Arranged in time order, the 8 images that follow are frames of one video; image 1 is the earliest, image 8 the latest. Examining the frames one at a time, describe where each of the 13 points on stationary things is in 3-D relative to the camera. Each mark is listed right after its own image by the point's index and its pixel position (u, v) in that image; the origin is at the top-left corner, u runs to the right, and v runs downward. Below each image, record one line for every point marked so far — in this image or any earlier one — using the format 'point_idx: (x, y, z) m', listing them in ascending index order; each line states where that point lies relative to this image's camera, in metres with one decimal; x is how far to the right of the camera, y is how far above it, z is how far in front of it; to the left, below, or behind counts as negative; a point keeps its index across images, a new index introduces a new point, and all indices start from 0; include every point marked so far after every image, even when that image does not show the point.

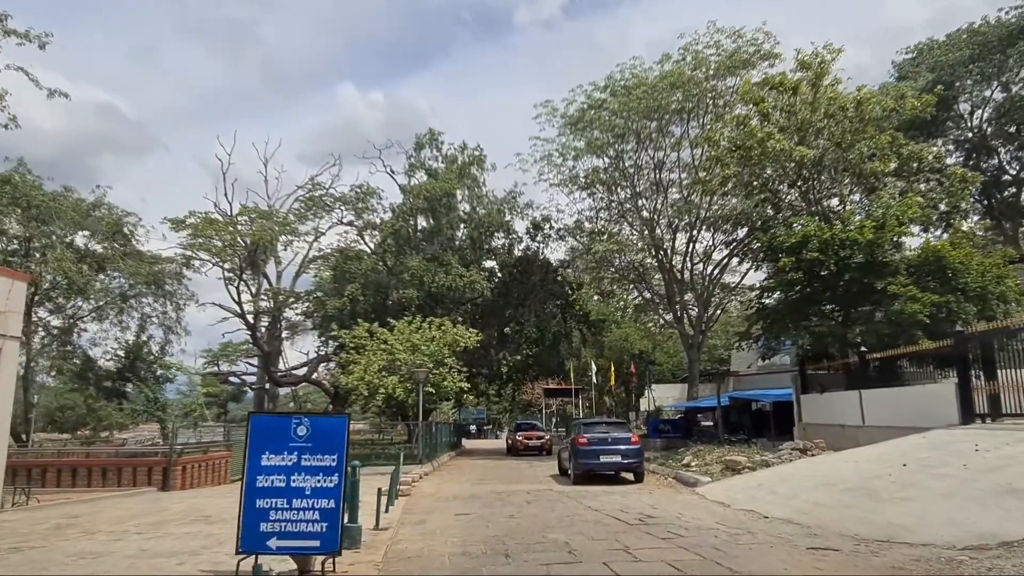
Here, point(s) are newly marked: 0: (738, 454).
0: (+5.6, -4.2, +16.5) m
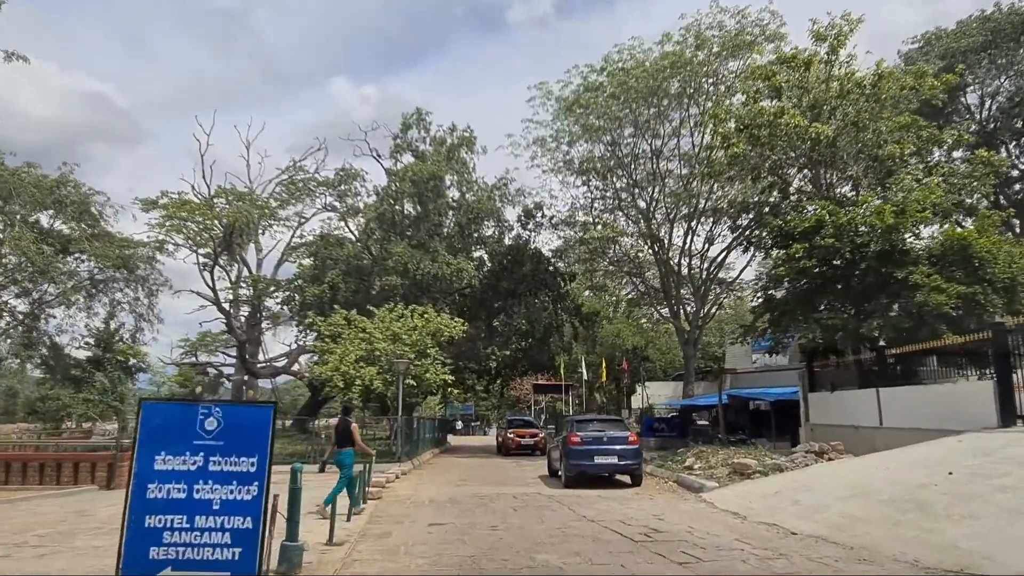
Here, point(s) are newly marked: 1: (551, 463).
0: (+5.3, -3.8, +15.0) m
1: (+1.0, -4.5, +17.2) m
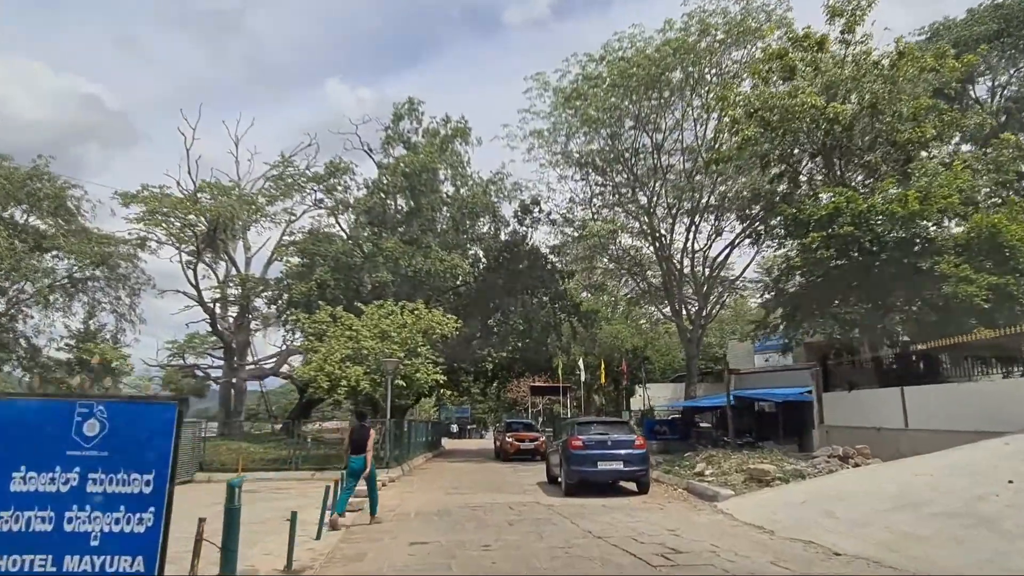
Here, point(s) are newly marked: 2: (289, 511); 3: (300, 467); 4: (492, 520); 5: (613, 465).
0: (+5.2, -3.6, +13.8) m
1: (+0.9, -4.3, +16.0) m
2: (-3.9, -3.9, +11.6) m
3: (-6.3, -5.3, +19.3) m
4: (-0.3, -3.6, +10.4) m
5: (+2.1, -3.6, +13.6) m
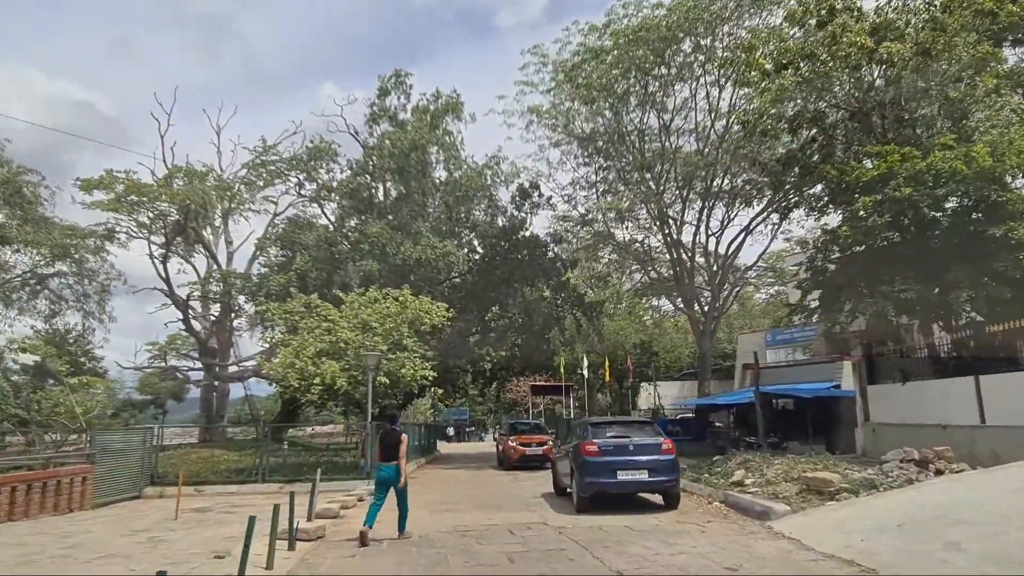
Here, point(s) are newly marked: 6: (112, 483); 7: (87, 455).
0: (+5.2, -3.1, +11.4) m
1: (+1.0, -3.9, +13.5) m
2: (-3.9, -3.5, +9.2) m
3: (-6.3, -4.9, +16.8) m
4: (-0.3, -3.2, +7.9) m
5: (+2.1, -3.1, +11.1) m
6: (-8.9, -4.4, +14.7) m
7: (-8.9, -3.5, +13.9) m
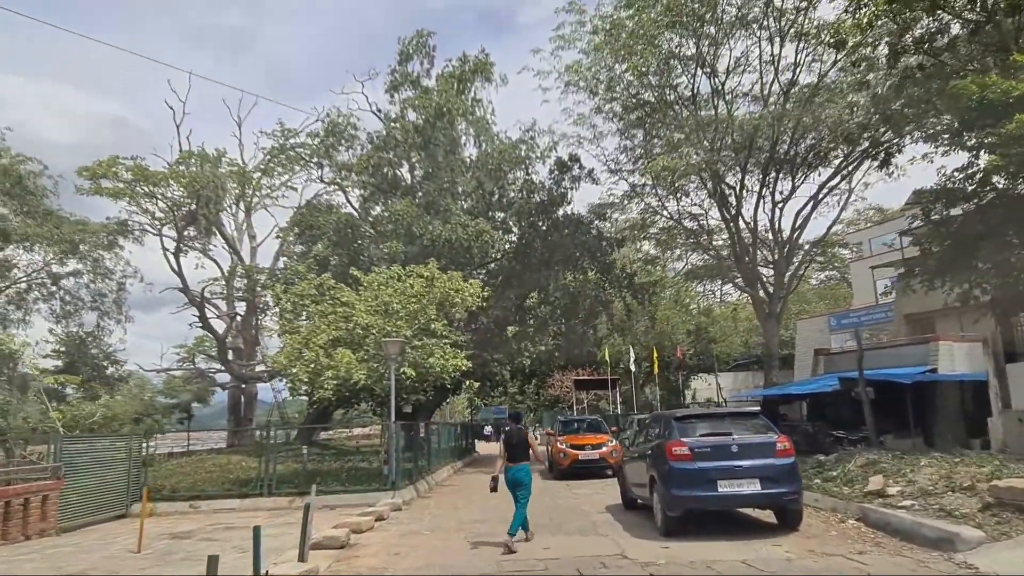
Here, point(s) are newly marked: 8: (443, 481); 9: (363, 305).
0: (+6.0, -2.3, +8.3) m
1: (+1.9, -3.2, +10.6) m
2: (-3.2, -3.0, +6.5) m
3: (-5.1, -4.4, +14.3) m
4: (+0.3, -2.5, +5.1) m
5: (+2.9, -2.4, +8.2) m
6: (-7.9, -4.0, +12.3) m
7: (-8.0, -3.1, +11.5) m
8: (-2.0, -5.5, +18.7) m
9: (-3.4, -0.4, +15.2) m
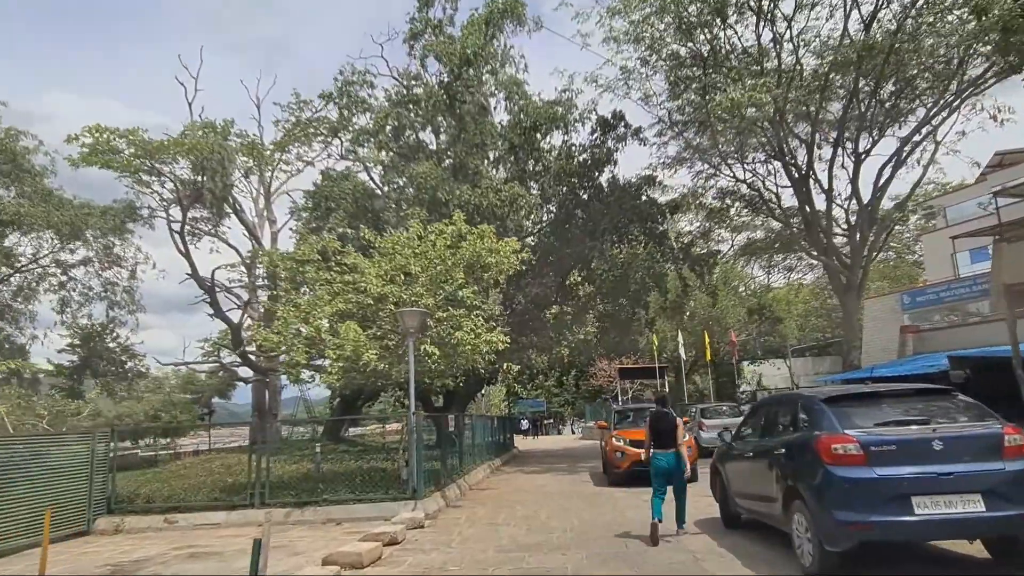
0: (+6.5, -1.5, +5.0) m
1: (+2.6, -2.4, +7.6) m
2: (-2.7, -2.3, +3.8) m
3: (-4.2, -3.7, +11.6) m
4: (+0.7, -1.8, +2.2) m
5: (+3.4, -1.7, +5.1) m
6: (-7.1, -3.4, +9.8) m
7: (-7.2, -2.6, +9.0) m
8: (-0.8, -4.7, +15.9) m
9: (-2.5, +0.3, +12.4) m
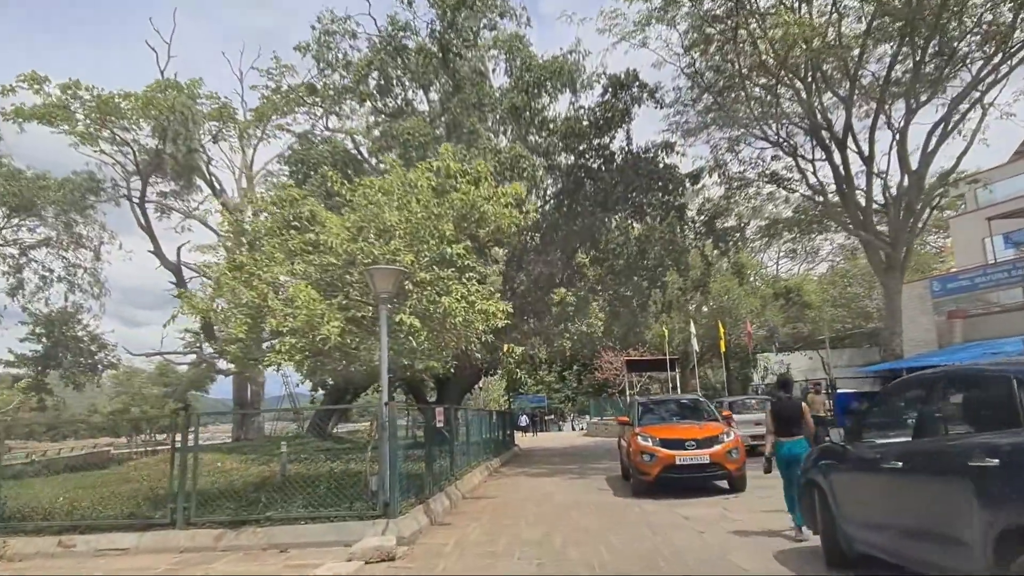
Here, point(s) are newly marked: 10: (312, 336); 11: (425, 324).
0: (+6.6, -0.9, +2.5) m
1: (+2.6, -1.8, +5.1) m
2: (-2.7, -1.8, +1.2) m
3: (-4.2, -3.1, +9.1) m
4: (+0.8, -1.3, -0.4) m
5: (+3.5, -1.1, +2.5) m
6: (-7.0, -2.8, +7.2) m
7: (-7.2, -2.0, +6.4) m
8: (-0.8, -4.1, +13.3) m
9: (-2.5, +0.9, +9.8) m
10: (-2.7, -0.7, +9.1) m
11: (-1.3, -0.5, +9.6) m
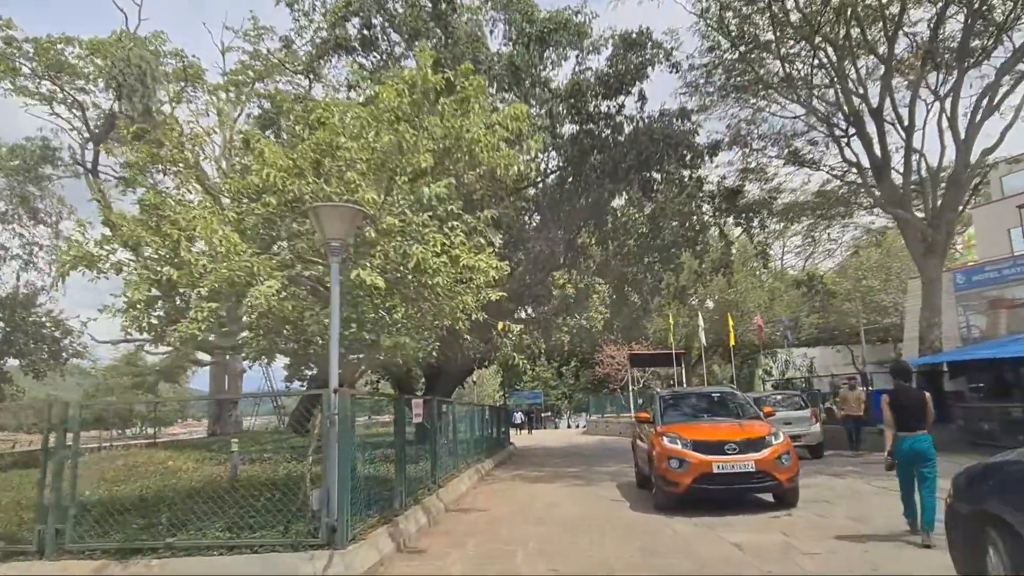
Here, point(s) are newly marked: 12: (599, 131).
0: (+6.6, -0.5, +0.3) m
1: (+2.6, -1.4, +2.9) m
2: (-2.7, -1.3, -0.9) m
3: (-4.2, -2.6, +6.9) m
4: (+0.8, -0.9, -2.6) m
5: (+3.5, -0.7, +0.4) m
6: (-7.1, -2.2, +5.0) m
7: (-7.2, -1.4, +4.2) m
8: (-0.9, -3.6, +11.2) m
9: (-2.5, +1.4, +7.6) m
10: (-2.8, -0.1, +6.9) m
11: (-1.3, 0.0, +7.5) m
12: (+2.5, +4.6, +19.2) m
